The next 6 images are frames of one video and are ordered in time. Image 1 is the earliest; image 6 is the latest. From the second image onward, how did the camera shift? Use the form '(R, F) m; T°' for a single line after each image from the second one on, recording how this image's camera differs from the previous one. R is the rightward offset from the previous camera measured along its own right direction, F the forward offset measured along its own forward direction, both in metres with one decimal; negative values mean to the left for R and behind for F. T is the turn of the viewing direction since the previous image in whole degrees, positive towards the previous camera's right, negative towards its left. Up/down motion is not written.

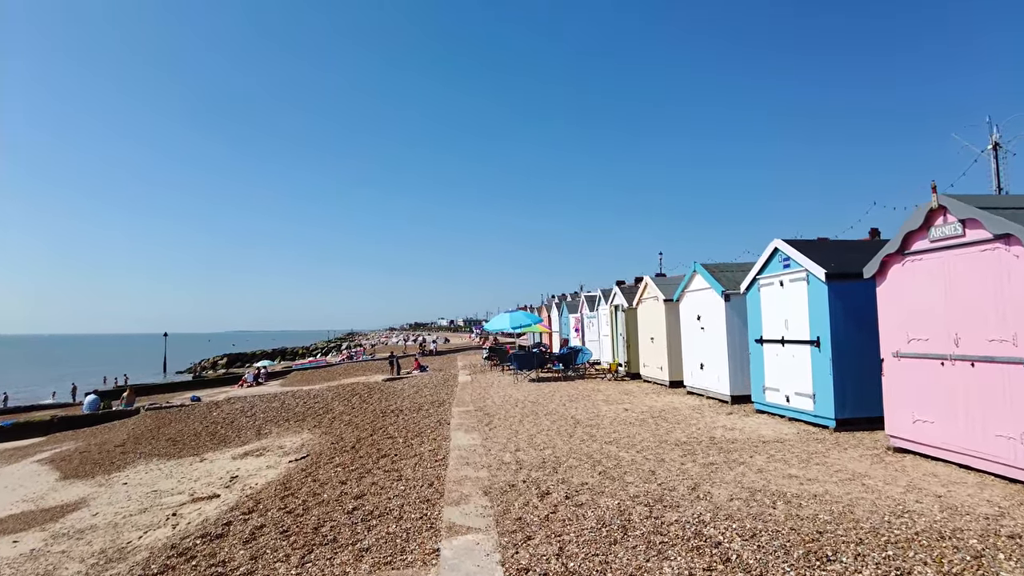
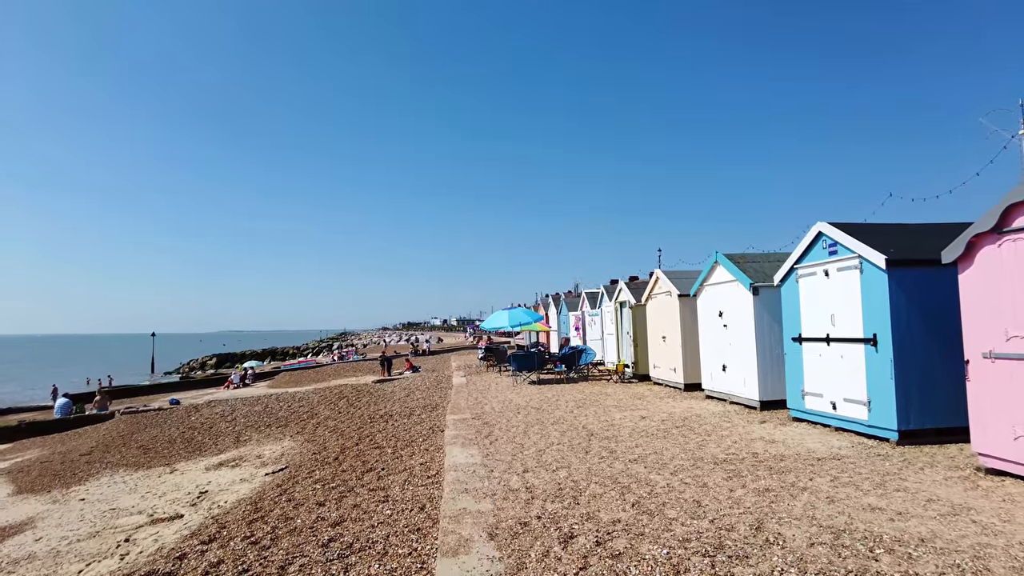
(-0.1, +1.0) m; 0°
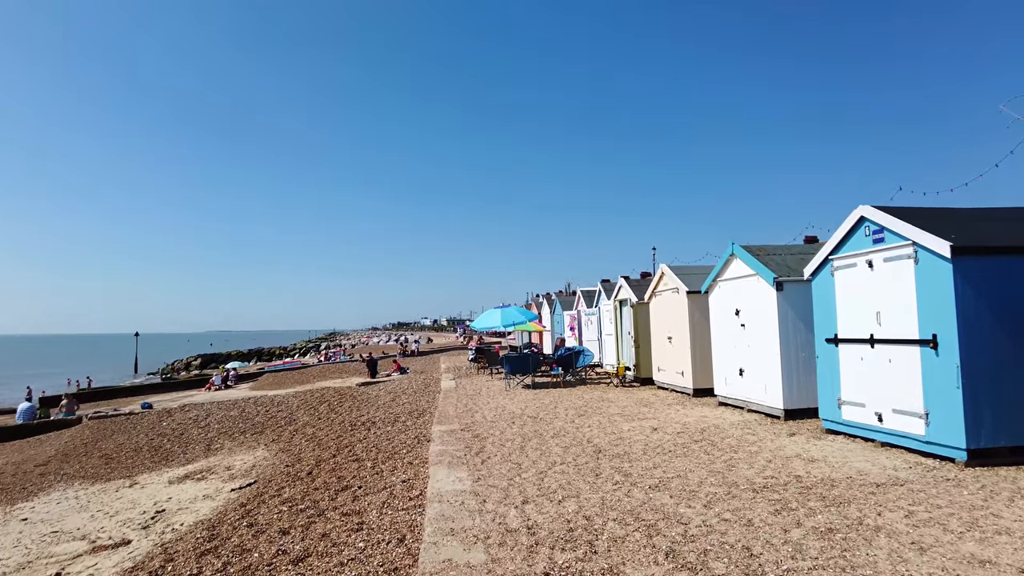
(0.0, +0.9) m; +1°
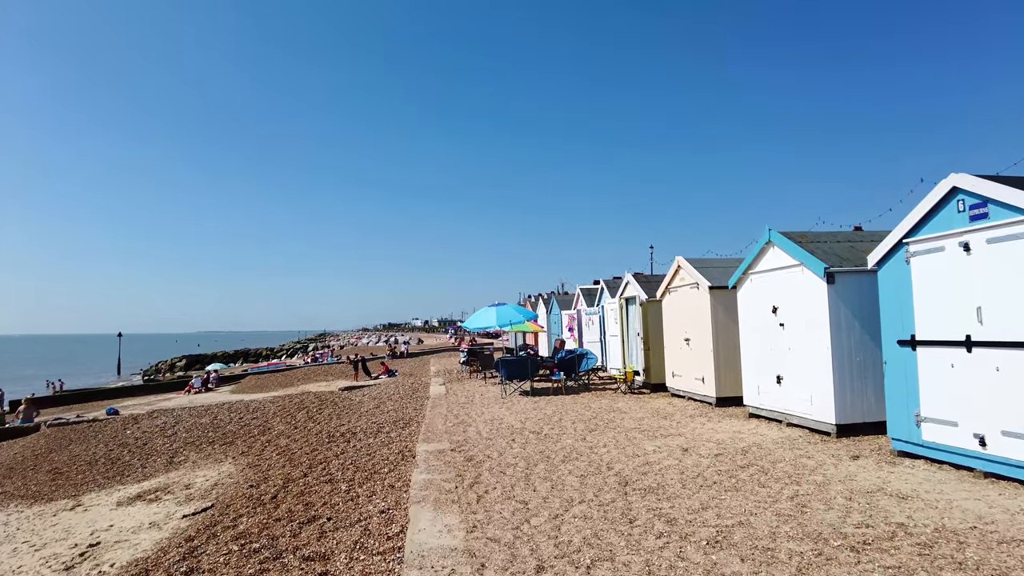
(-0.1, +1.2) m; +1°
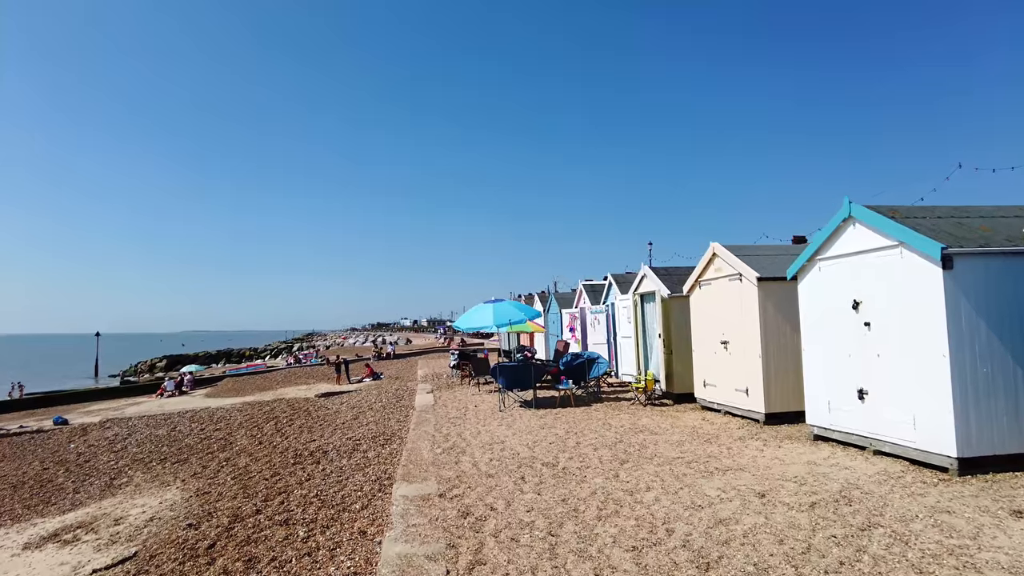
(-0.1, +1.6) m; +1°
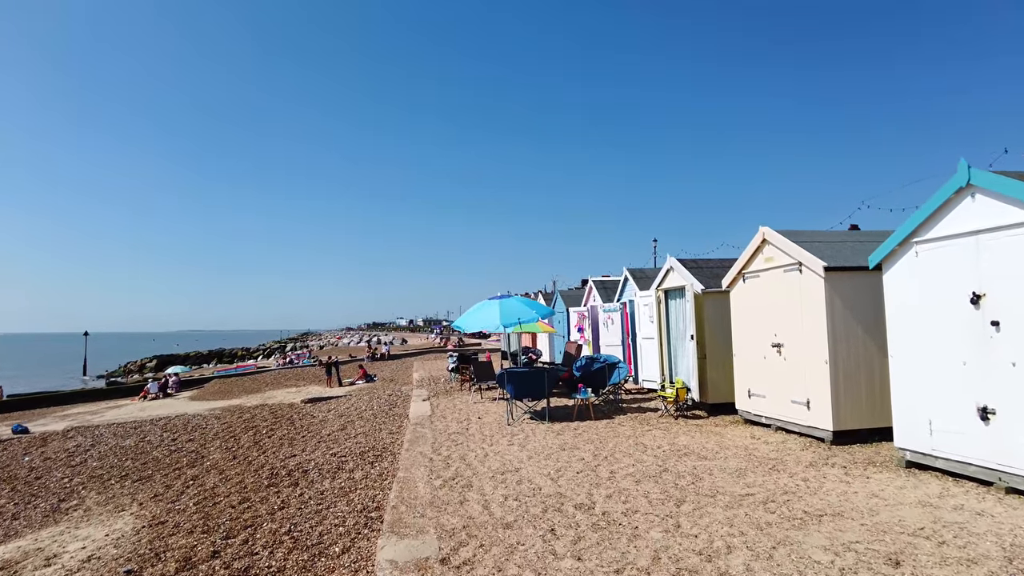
(-0.1, +1.3) m; 0°
